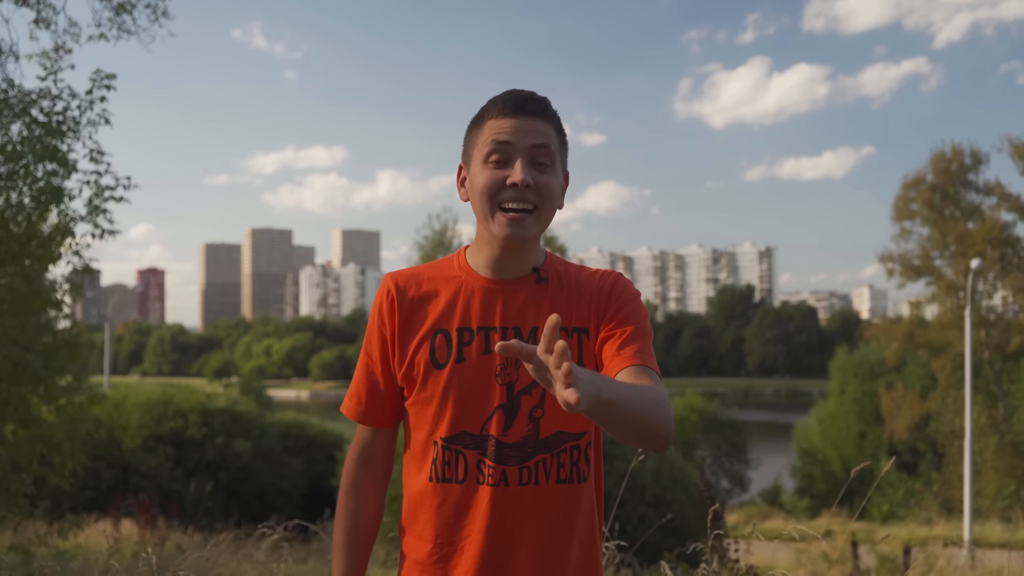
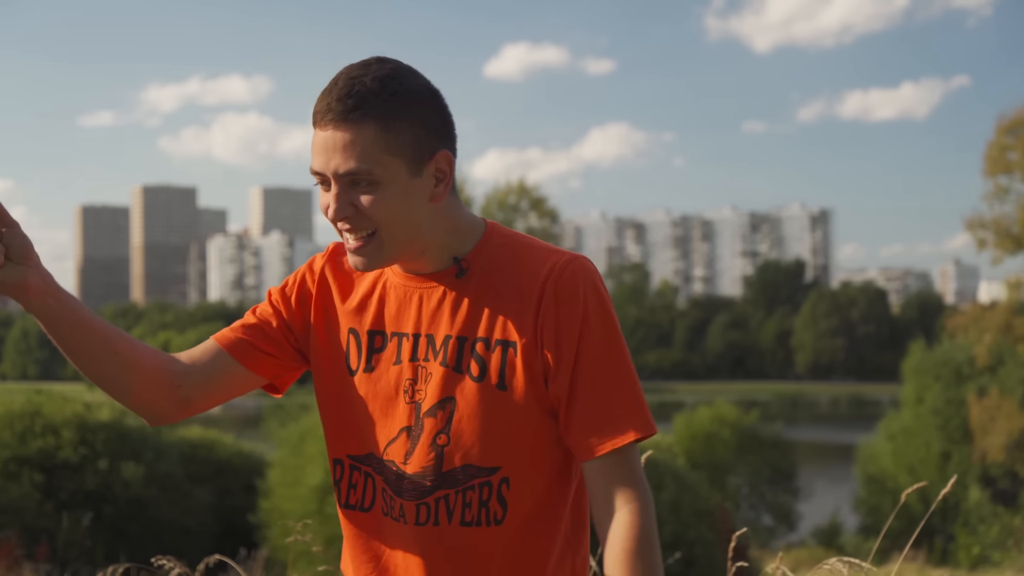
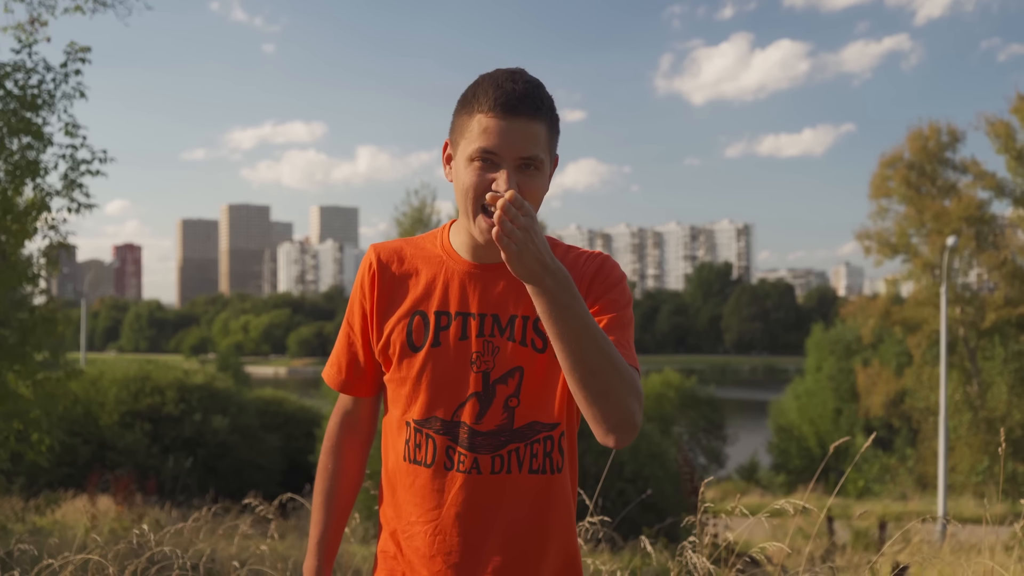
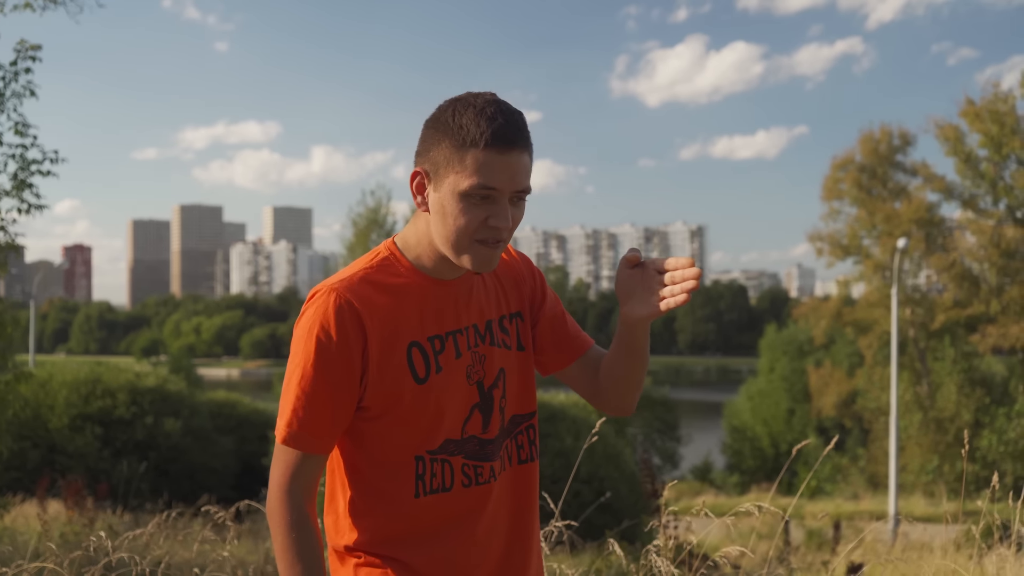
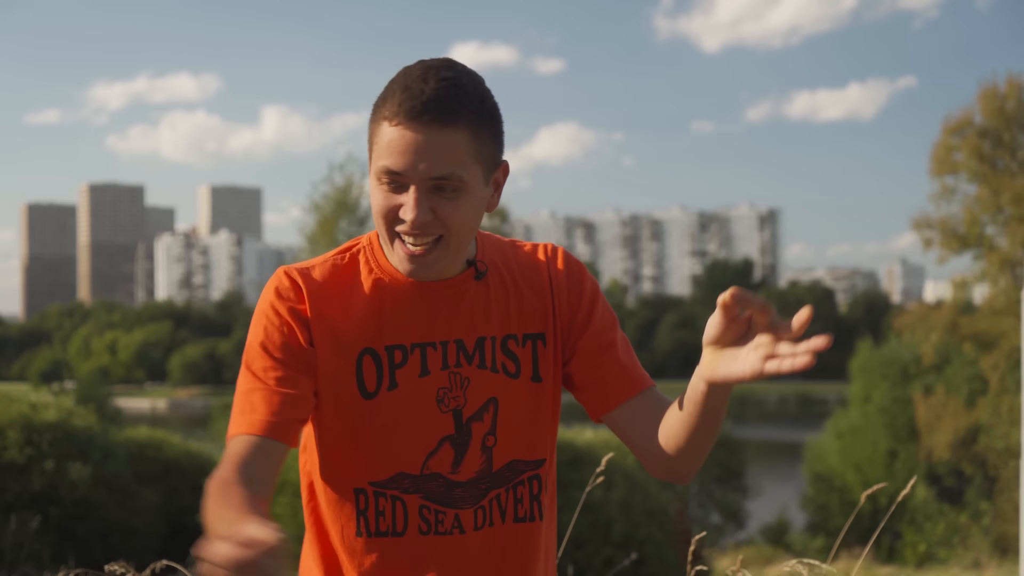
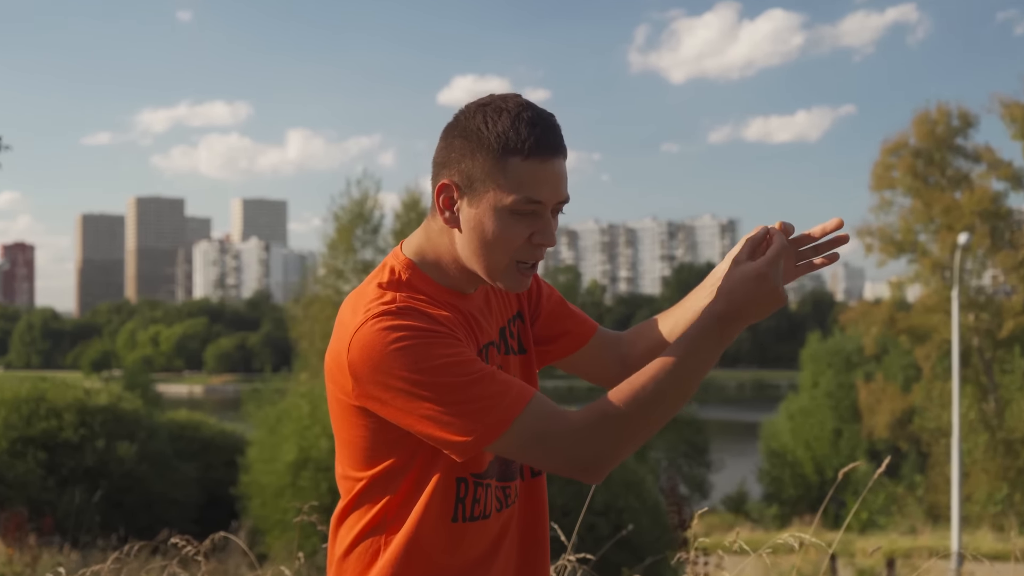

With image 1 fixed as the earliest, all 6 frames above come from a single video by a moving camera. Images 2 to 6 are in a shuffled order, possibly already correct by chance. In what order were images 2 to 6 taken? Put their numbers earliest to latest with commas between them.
3, 4, 6, 5, 2
